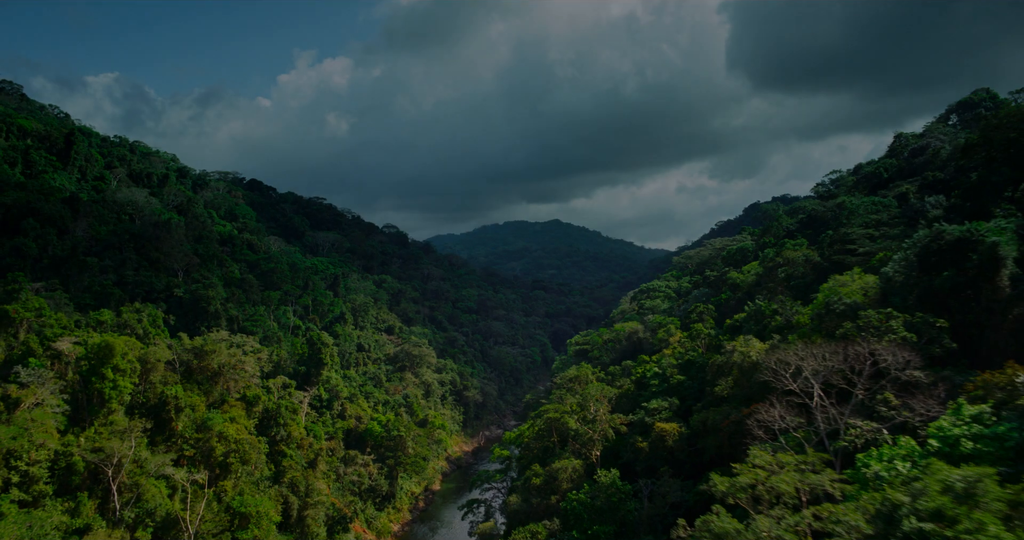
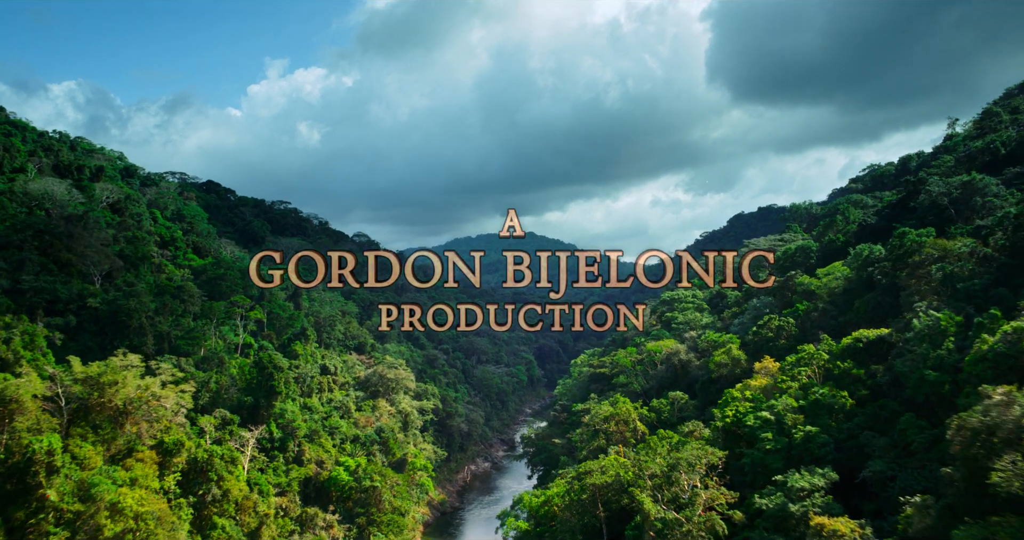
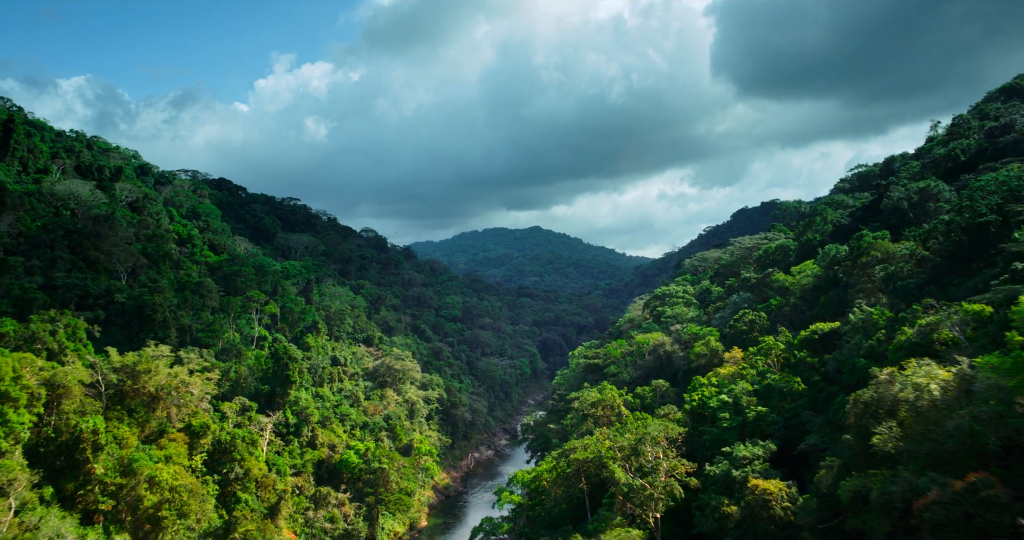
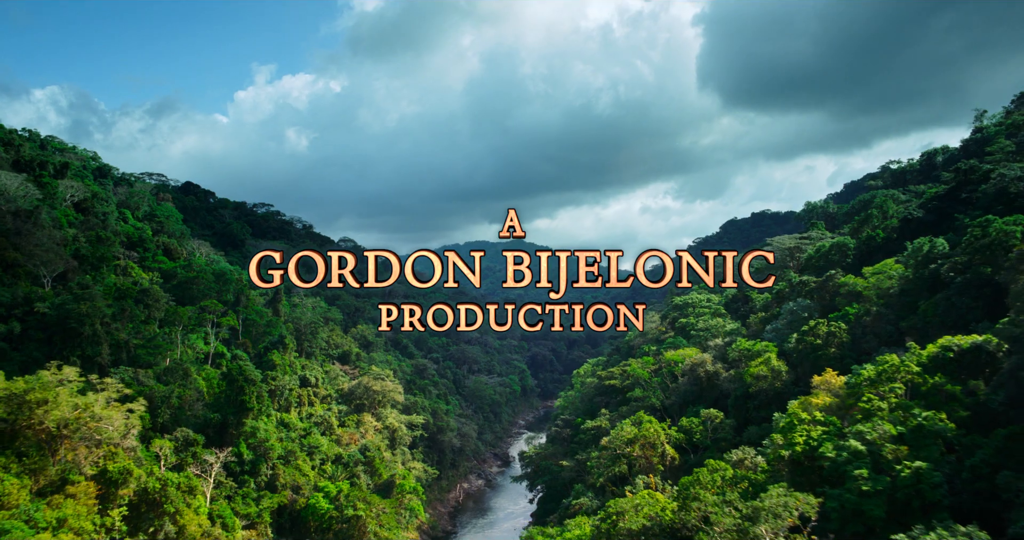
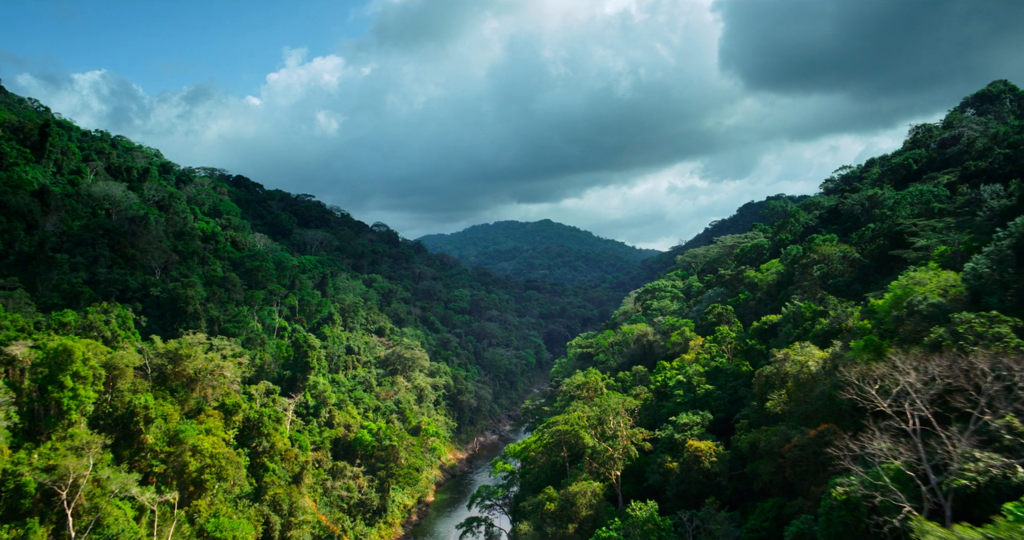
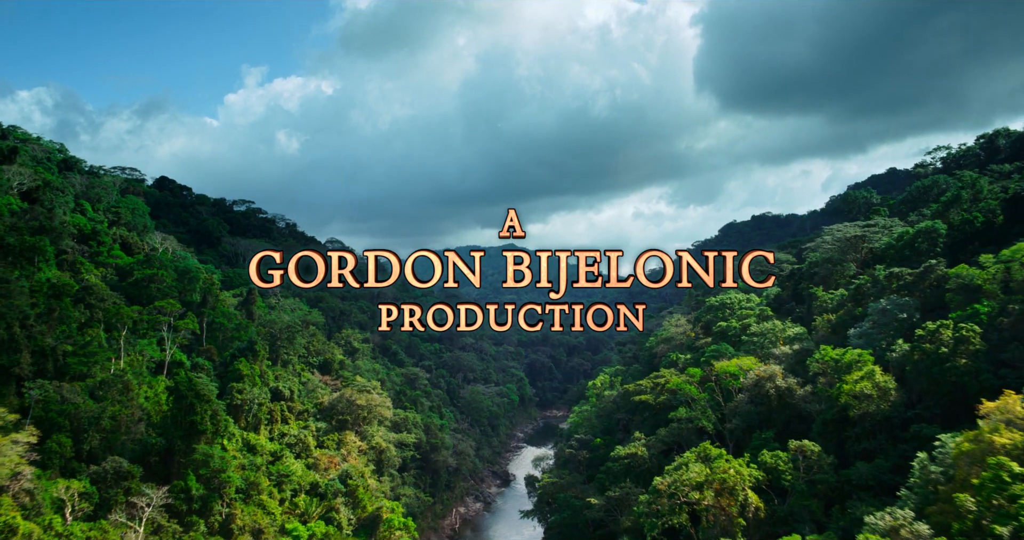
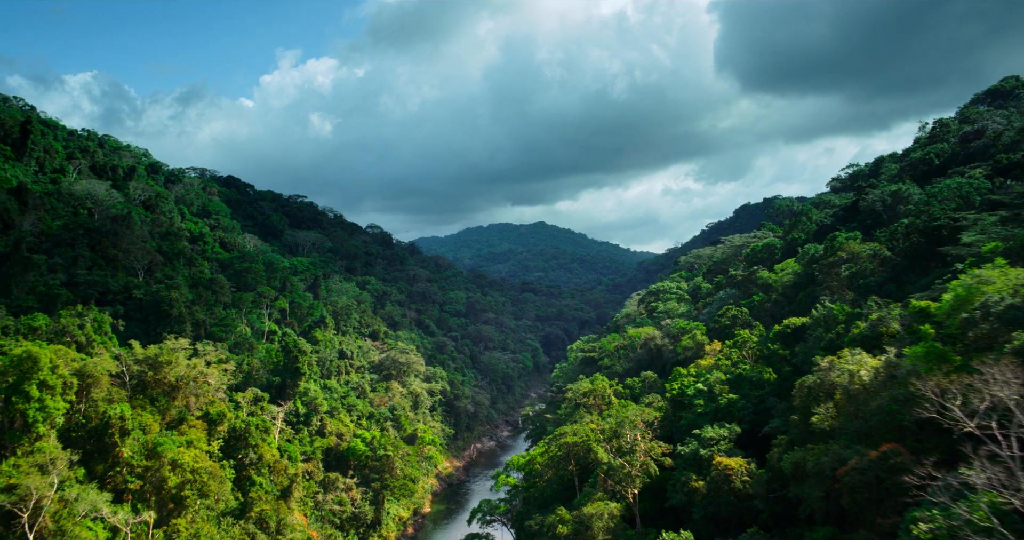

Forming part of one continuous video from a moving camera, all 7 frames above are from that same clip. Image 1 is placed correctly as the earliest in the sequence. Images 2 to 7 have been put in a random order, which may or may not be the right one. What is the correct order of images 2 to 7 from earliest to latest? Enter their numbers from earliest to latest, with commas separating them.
5, 7, 3, 2, 4, 6
